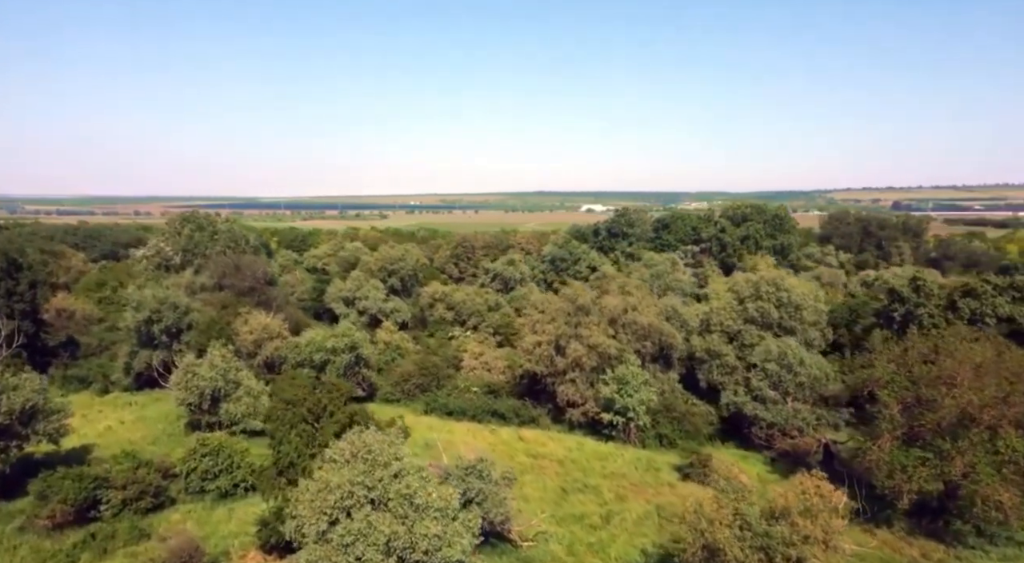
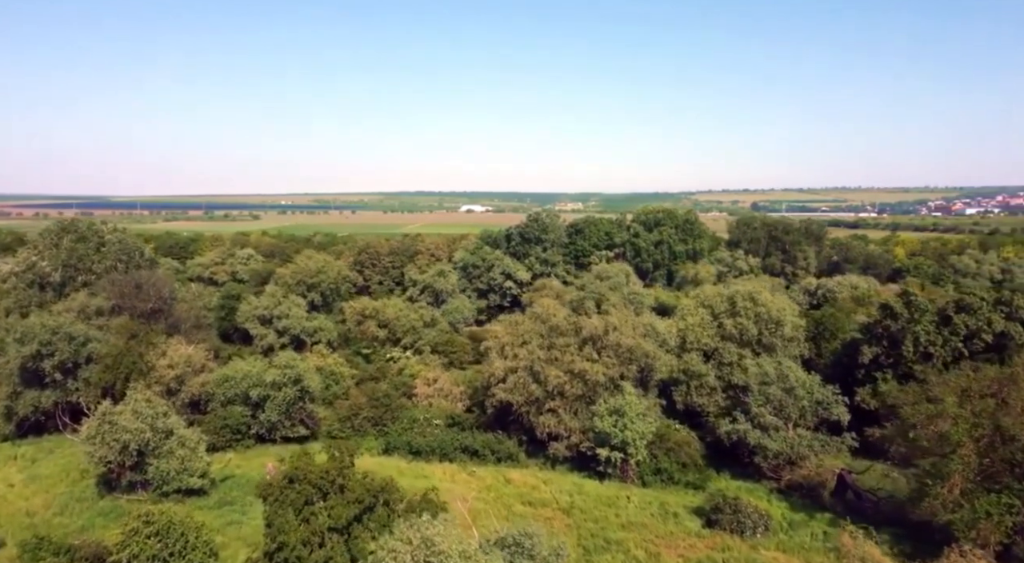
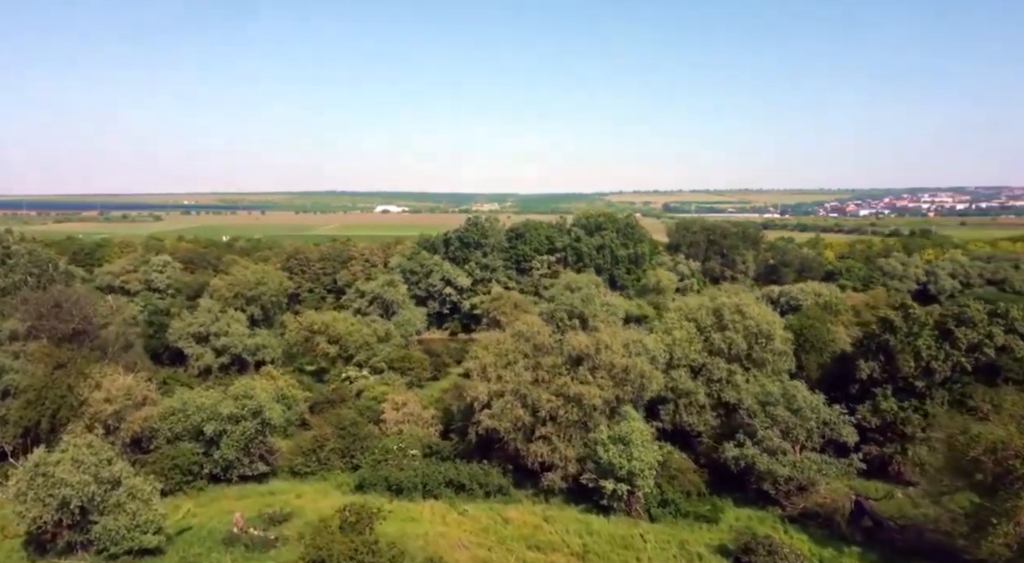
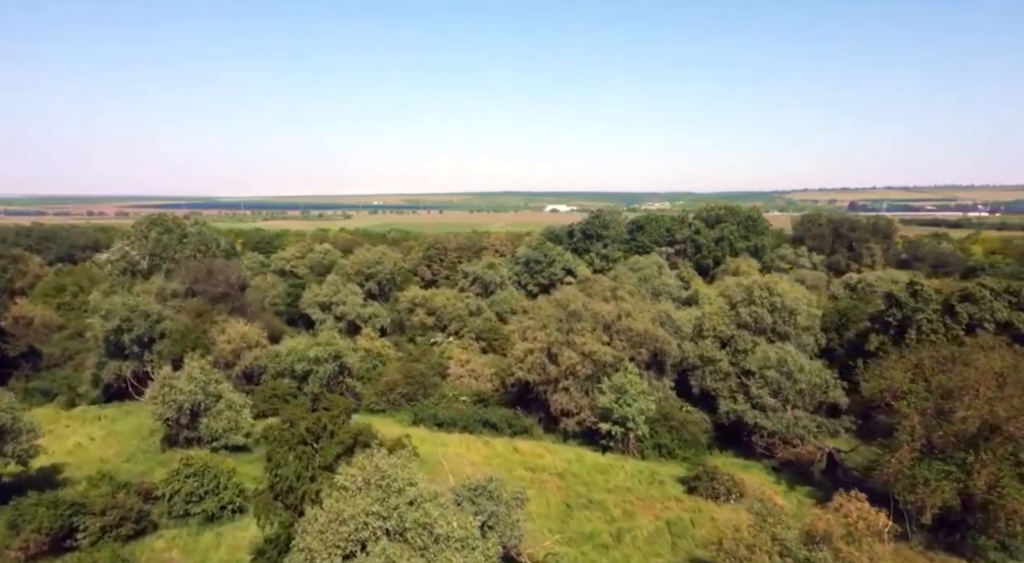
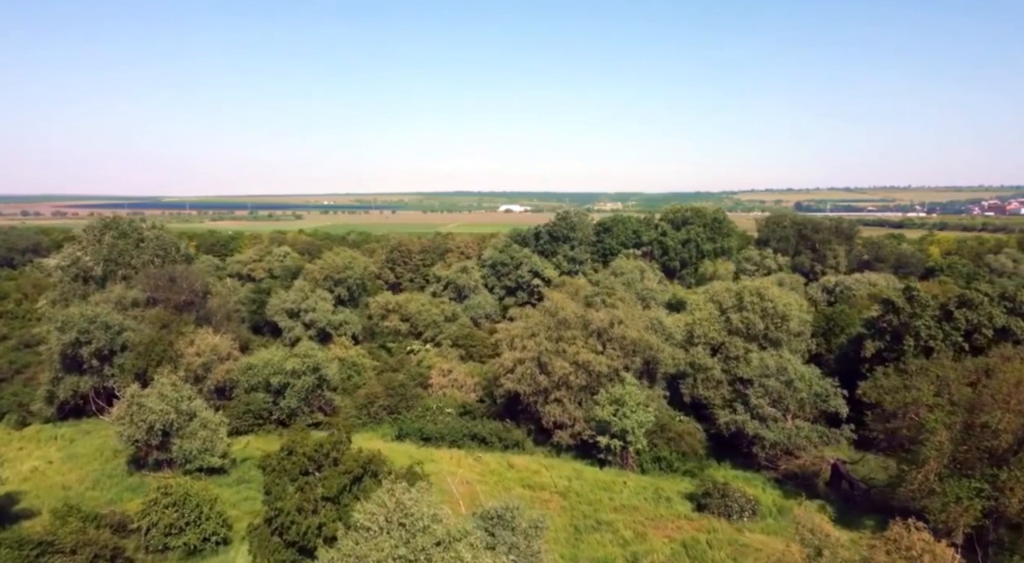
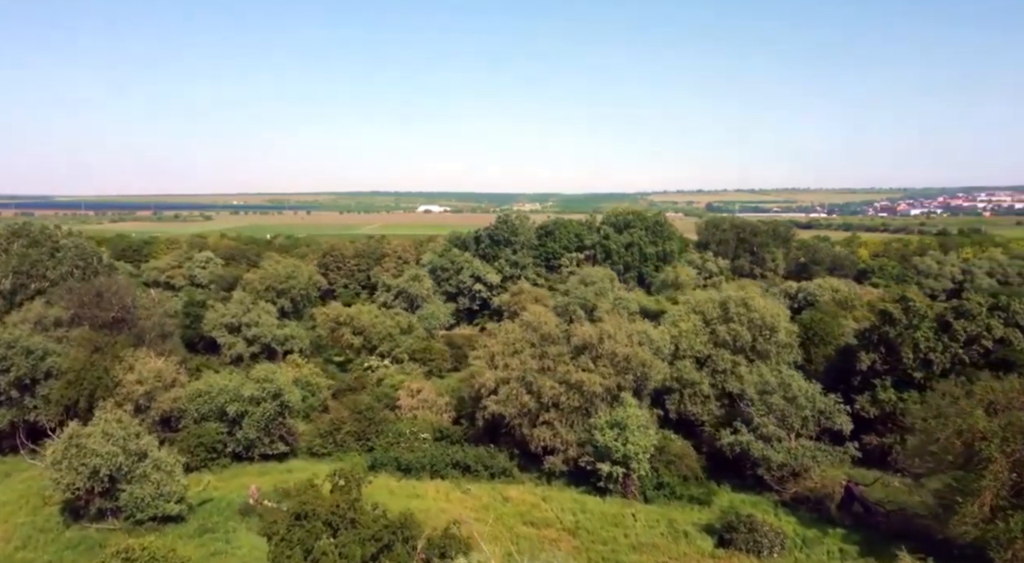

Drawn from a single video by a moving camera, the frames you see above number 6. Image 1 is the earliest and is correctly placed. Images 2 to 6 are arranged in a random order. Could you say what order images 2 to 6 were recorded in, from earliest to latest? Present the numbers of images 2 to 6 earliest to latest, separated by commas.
4, 5, 2, 6, 3
